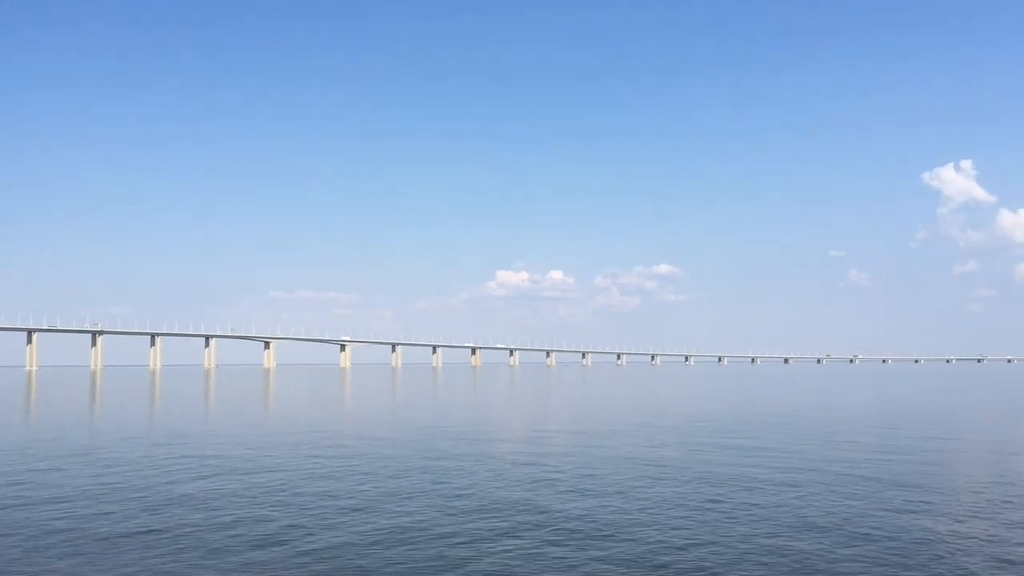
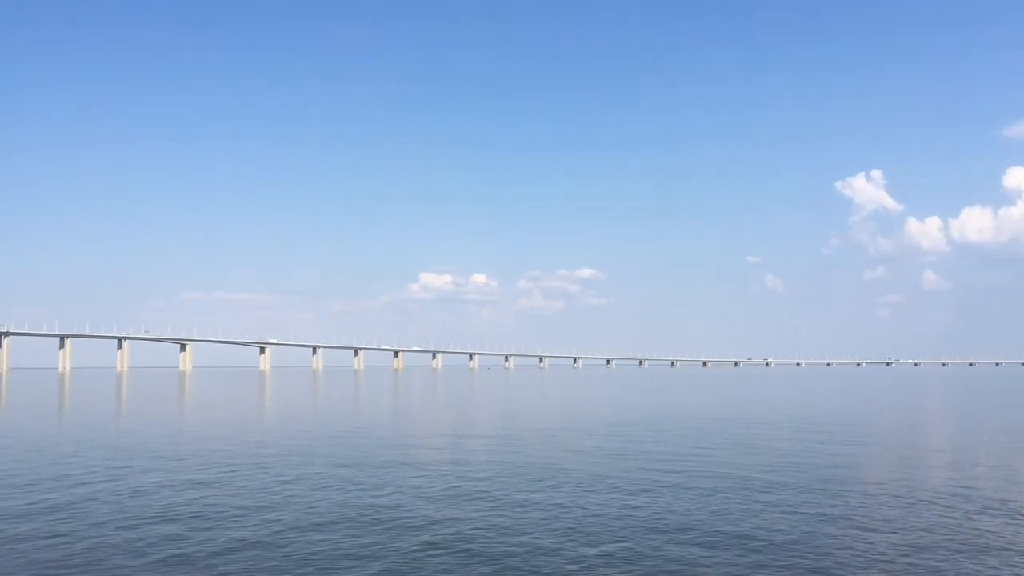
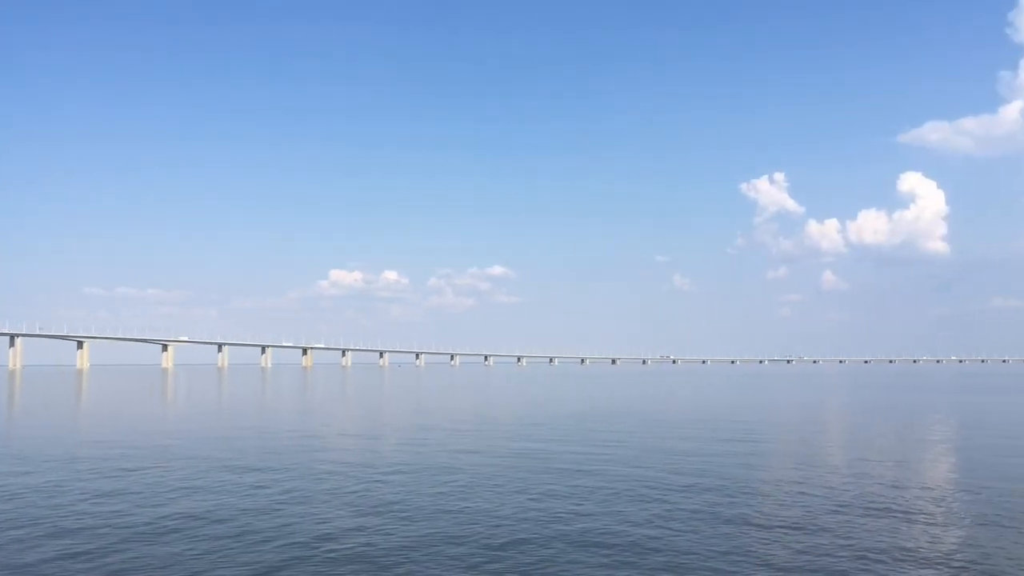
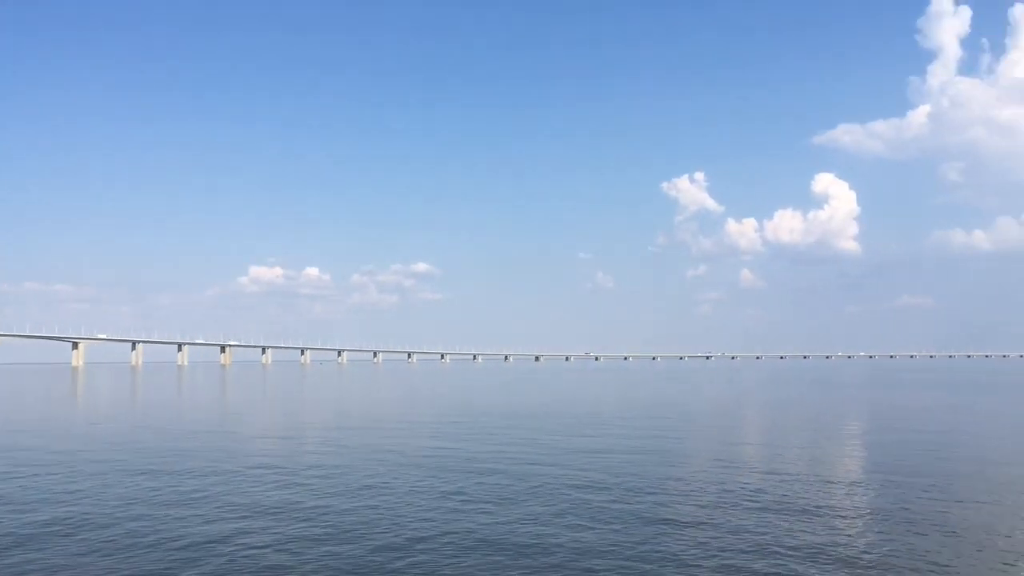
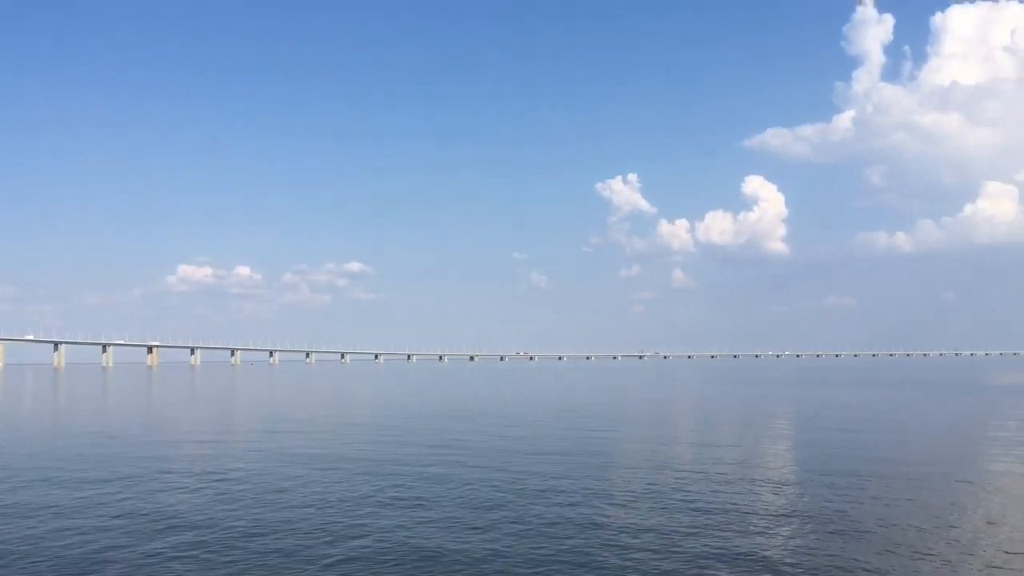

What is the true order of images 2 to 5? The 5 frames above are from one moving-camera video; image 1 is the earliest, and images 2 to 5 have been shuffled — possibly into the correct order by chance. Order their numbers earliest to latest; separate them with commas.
2, 3, 4, 5
